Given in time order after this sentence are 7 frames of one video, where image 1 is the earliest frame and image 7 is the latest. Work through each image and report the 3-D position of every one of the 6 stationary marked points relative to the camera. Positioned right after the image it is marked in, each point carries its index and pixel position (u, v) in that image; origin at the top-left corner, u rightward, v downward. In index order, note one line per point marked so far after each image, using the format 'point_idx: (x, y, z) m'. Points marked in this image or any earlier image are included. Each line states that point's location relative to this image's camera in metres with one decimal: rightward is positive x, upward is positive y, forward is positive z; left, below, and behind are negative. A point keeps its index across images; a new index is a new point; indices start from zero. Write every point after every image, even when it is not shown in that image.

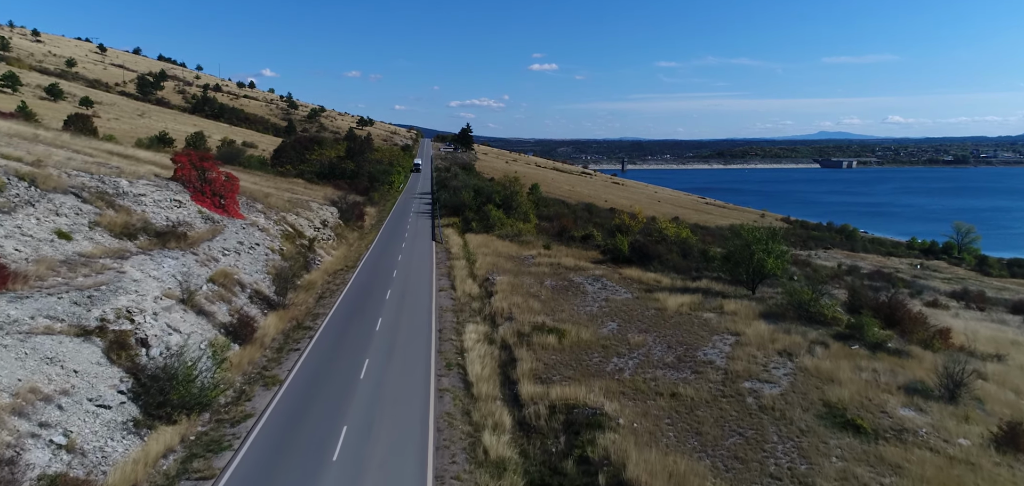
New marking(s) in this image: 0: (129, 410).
0: (-9.0, -3.9, +16.1) m
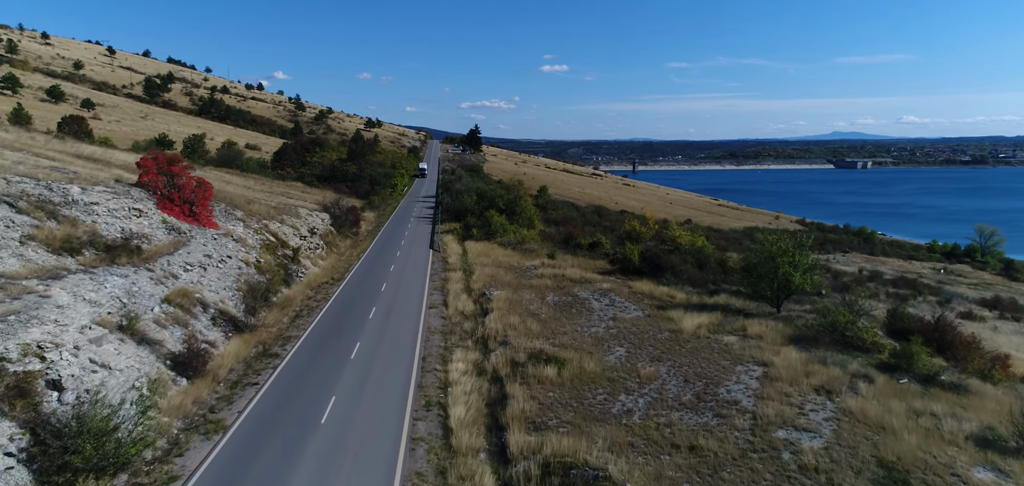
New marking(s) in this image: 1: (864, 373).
0: (-9.3, -4.4, +13.2) m
1: (+9.9, -3.7, +19.6) m
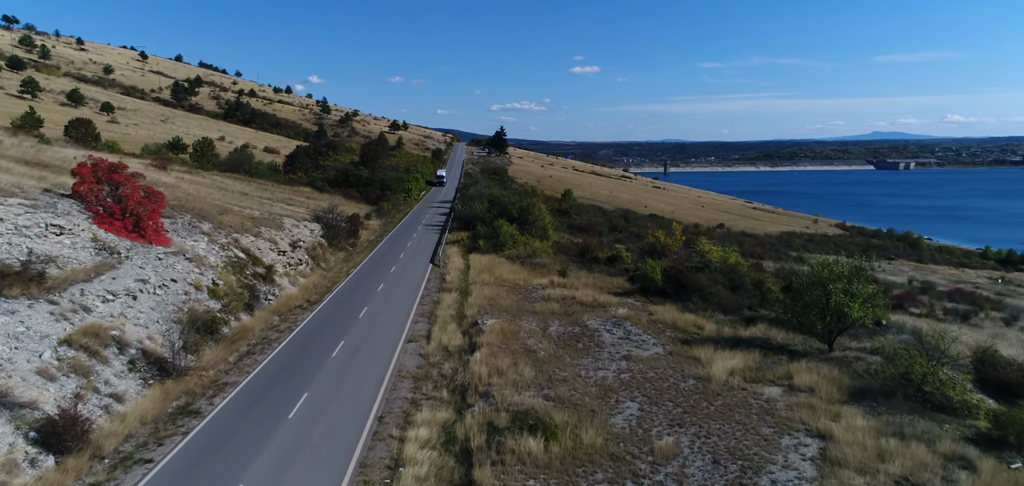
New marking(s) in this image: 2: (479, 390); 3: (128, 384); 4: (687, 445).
0: (-10.2, -5.1, +8.9) m
1: (+9.3, -4.4, +14.4) m
2: (-0.9, -4.1, +19.3) m
3: (-10.0, -3.7, +18.2) m
4: (+4.0, -4.6, +15.7) m
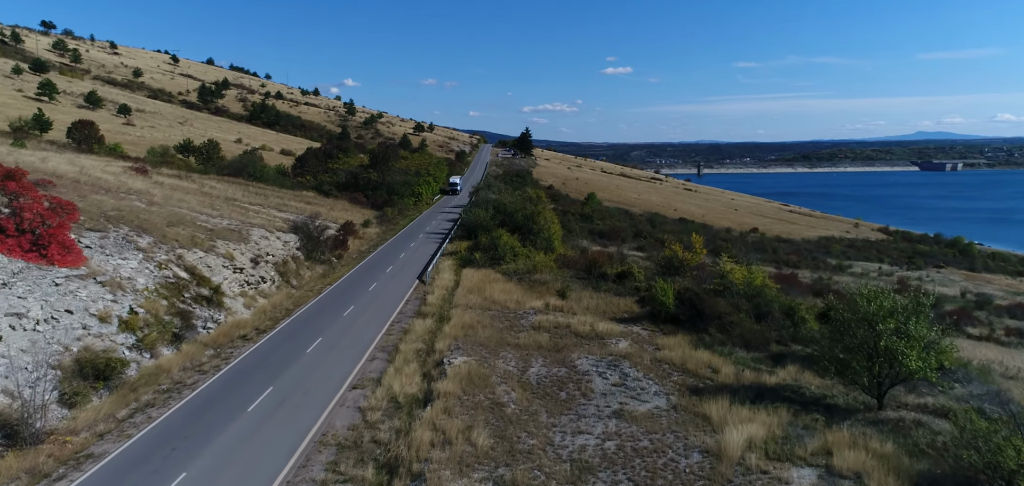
0: (-11.9, -5.8, +4.8) m
1: (+7.9, -5.1, +9.4) m
2: (-2.1, -4.8, +14.7) m
3: (-11.3, -4.3, +14.0) m
4: (+2.6, -5.3, +10.9) m
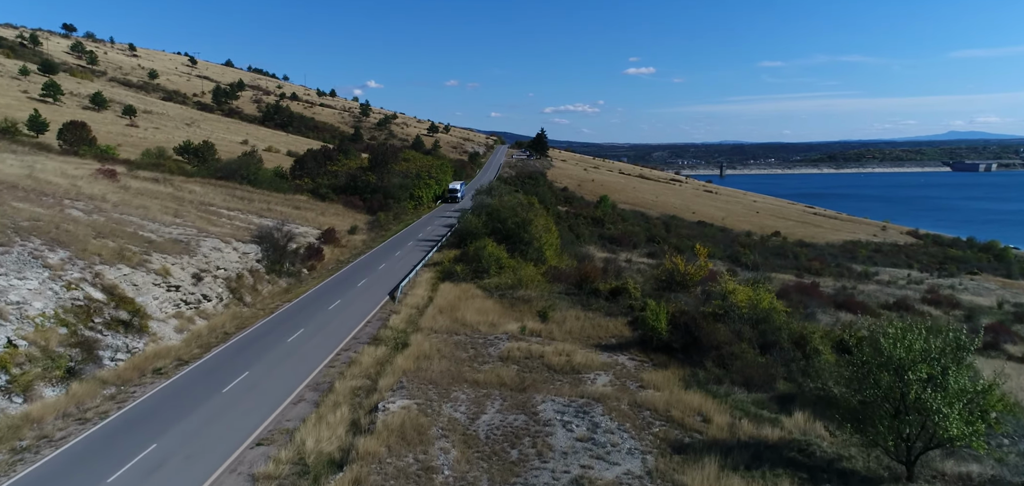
0: (-13.8, -6.3, +1.5) m
1: (+6.1, -5.7, +5.5) m
2: (-3.7, -5.3, +11.1) m
3: (-12.9, -4.9, +10.7) m
4: (+0.9, -5.8, +7.1) m
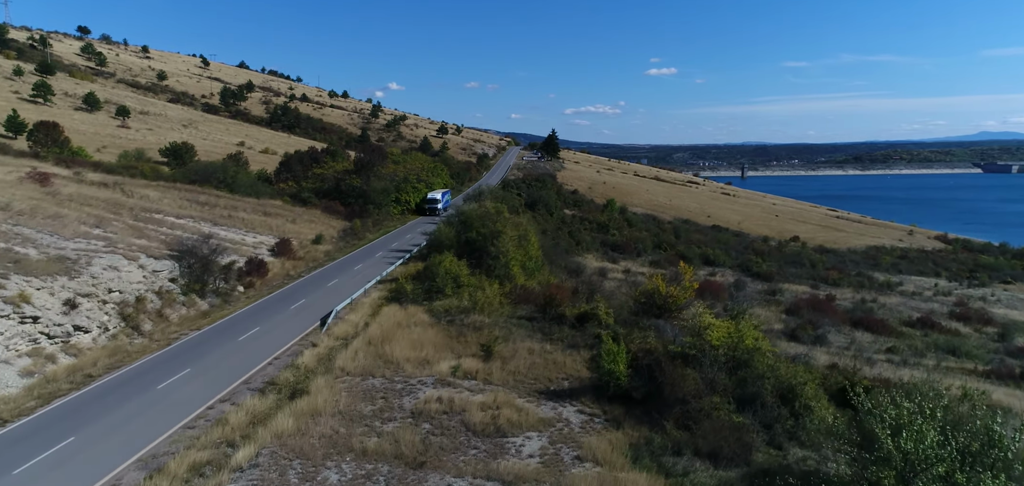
0: (-16.8, -6.9, -2.8) m
1: (+3.2, -6.4, +0.6) m
2: (-6.4, -6.0, +6.5) m
3: (-15.6, -5.5, +6.4) m
4: (-1.9, -6.5, +2.4) m
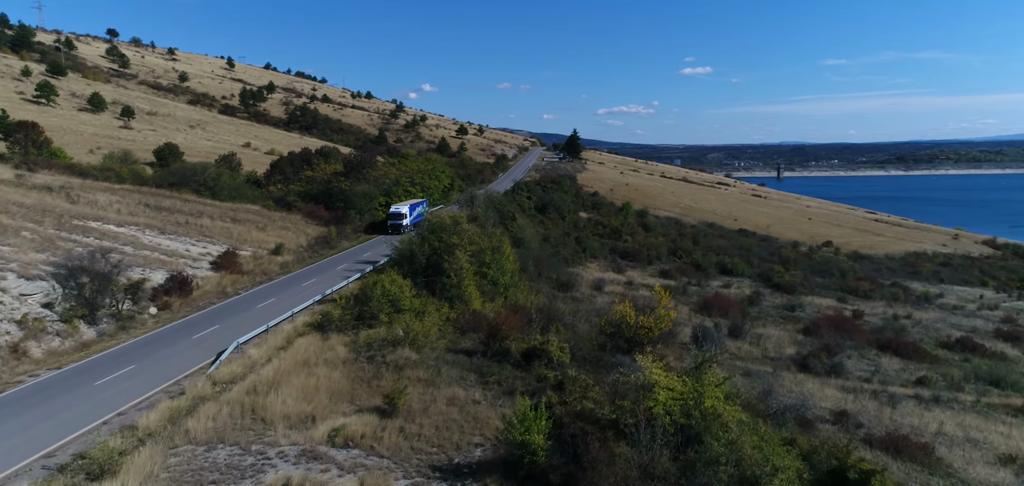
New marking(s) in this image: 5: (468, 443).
0: (-20.6, -7.5, -6.9) m
1: (-0.5, -7.1, -4.5) m
2: (-9.8, -6.7, +1.9) m
3: (-19.0, -6.1, +2.2) m
4: (-5.5, -7.2, -2.5) m
5: (-1.1, -5.0, +17.4) m
